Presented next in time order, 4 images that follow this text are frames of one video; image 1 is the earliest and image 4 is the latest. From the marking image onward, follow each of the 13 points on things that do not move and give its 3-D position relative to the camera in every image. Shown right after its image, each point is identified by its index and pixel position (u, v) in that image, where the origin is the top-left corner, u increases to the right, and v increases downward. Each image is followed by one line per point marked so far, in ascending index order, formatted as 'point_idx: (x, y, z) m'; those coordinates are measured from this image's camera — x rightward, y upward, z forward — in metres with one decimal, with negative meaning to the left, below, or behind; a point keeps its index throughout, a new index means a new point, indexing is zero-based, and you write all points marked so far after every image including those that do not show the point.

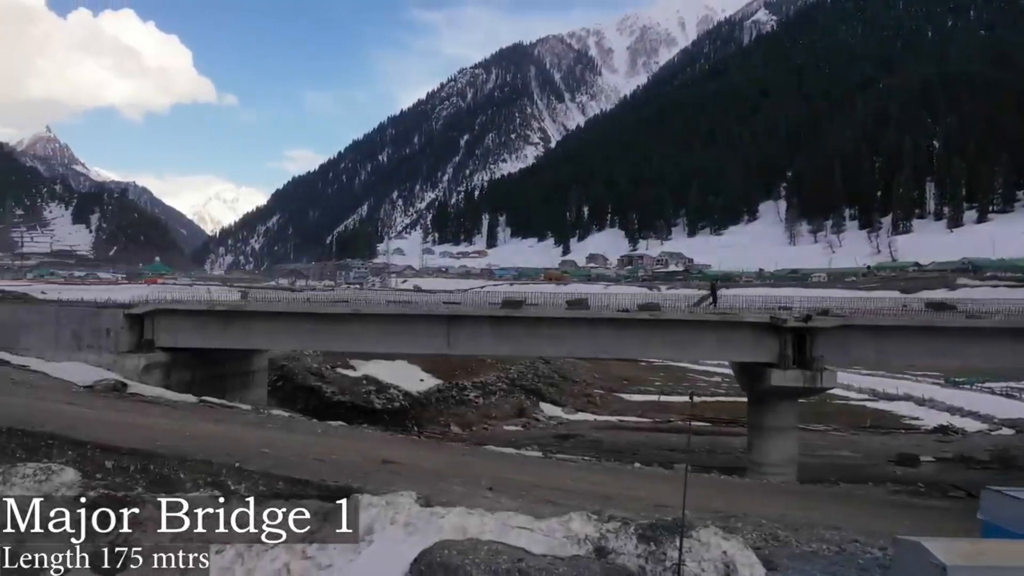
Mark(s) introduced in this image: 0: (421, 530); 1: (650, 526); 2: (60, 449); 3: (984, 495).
0: (-1.7, -4.1, +12.6) m
1: (+2.2, -4.1, +12.7) m
2: (-9.4, -3.4, +15.4) m
3: (+9.4, -4.0, +14.3) m
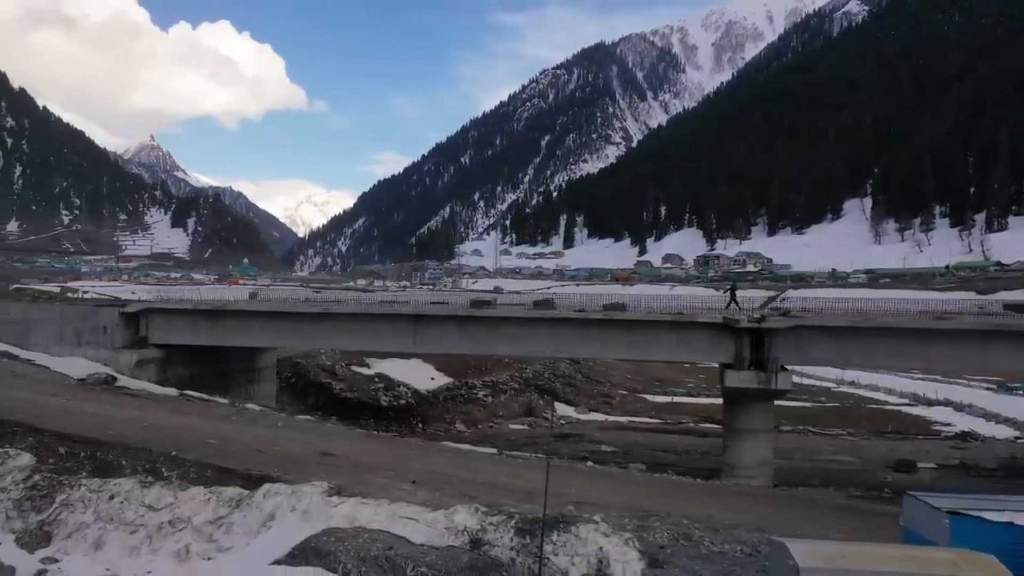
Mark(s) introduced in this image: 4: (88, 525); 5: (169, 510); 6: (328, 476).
0: (-3.6, -4.1, +13.2) m
1: (+0.3, -4.1, +13.0) m
2: (-11.1, -3.3, +16.7) m
3: (+7.6, -4.0, +14.0) m
4: (-7.7, -4.3, +13.5) m
5: (-6.4, -4.1, +13.8) m
6: (-4.0, -4.0, +15.8) m
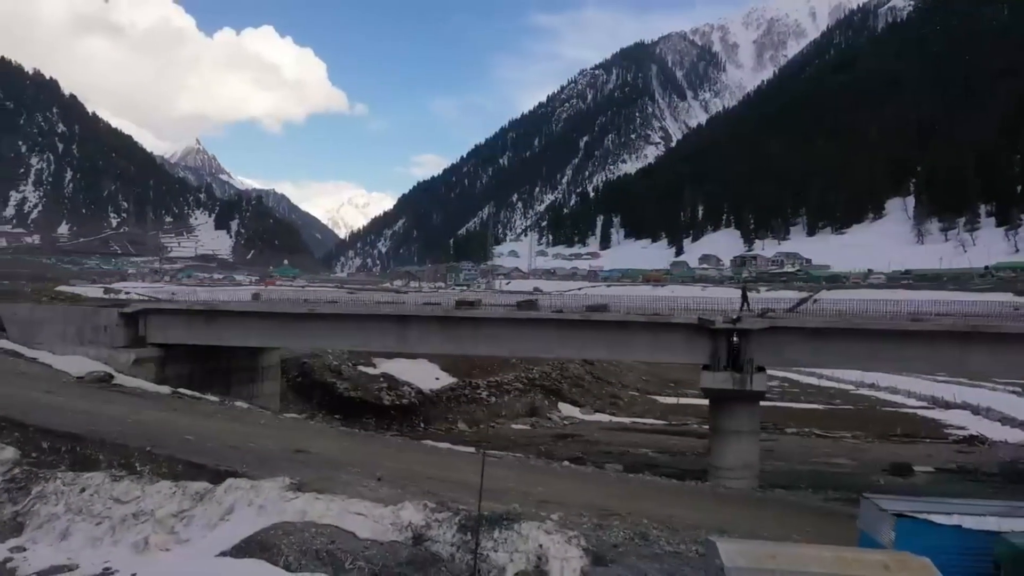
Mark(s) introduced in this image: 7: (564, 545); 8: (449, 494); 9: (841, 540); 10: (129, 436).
0: (-4.5, -4.1, +13.6) m
1: (-0.7, -4.1, +13.2) m
2: (-11.8, -3.4, +17.4) m
3: (+6.7, -4.0, +13.9) m
4: (-8.6, -4.3, +14.1) m
5: (-7.3, -4.2, +14.4) m
6: (-4.8, -4.0, +16.2) m
7: (+0.9, -4.4, +12.8) m
8: (-1.4, -4.4, +15.9) m
9: (+7.0, -5.5, +16.1) m
10: (-9.2, -3.5, +17.7) m
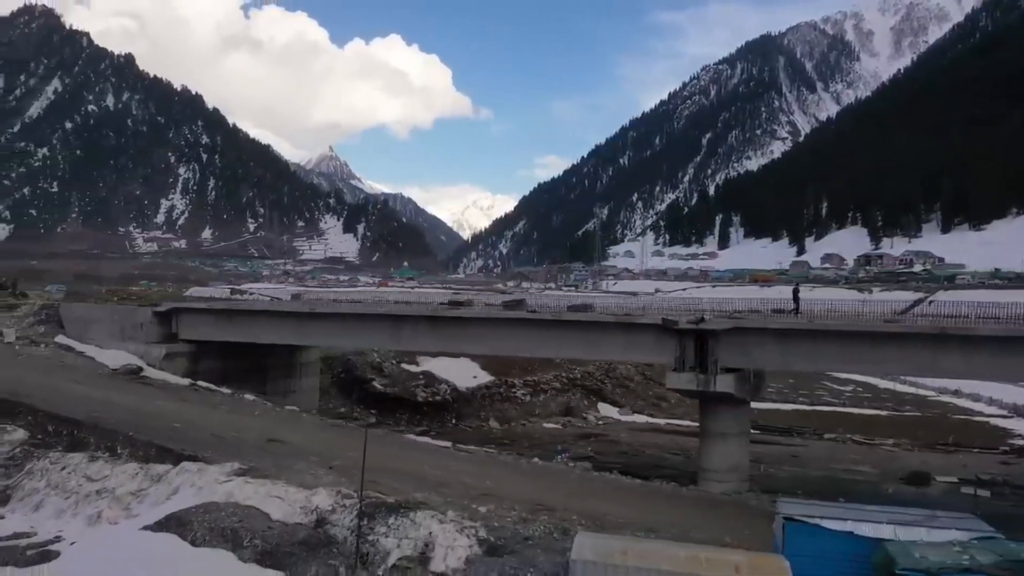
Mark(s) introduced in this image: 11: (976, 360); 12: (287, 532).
0: (-6.3, -4.1, +14.9) m
1: (-2.5, -4.1, +14.0) m
2: (-13.0, -3.4, +19.7) m
3: (+4.9, -4.0, +13.7) m
4: (-10.2, -4.4, +16.0) m
5: (-8.9, -4.2, +16.1) m
6: (-6.1, -4.0, +17.5) m
7: (-1.0, -4.4, +13.4) m
8: (-2.8, -4.4, +16.8) m
9: (+5.5, -5.5, +15.8) m
10: (-10.3, -3.6, +19.7) m
11: (+10.8, -1.7, +17.3) m
12: (-4.0, -4.3, +13.1) m
